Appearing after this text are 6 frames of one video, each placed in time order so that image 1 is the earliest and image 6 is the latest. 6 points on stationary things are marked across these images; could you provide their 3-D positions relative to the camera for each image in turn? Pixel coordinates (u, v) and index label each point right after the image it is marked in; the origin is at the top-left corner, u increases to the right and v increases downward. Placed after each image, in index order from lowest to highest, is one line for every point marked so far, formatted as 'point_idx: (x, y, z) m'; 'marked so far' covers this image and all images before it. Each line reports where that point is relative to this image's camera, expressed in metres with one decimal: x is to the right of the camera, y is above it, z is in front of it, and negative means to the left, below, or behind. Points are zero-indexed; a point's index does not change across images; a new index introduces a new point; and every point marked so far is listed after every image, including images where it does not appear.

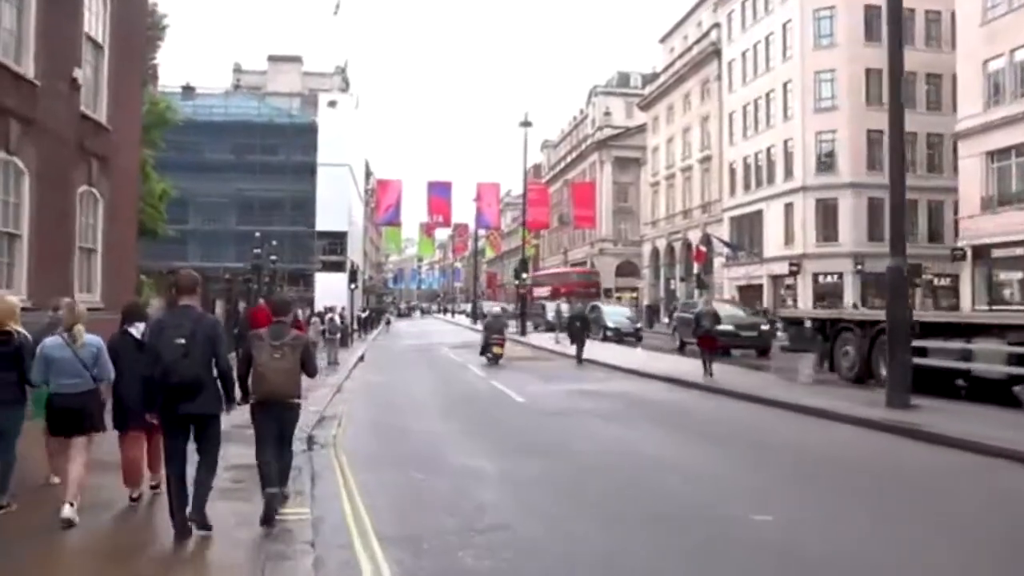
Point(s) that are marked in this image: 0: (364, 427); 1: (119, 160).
0: (-2.1, -2.0, +13.8) m
1: (-7.2, +2.3, +17.6) m
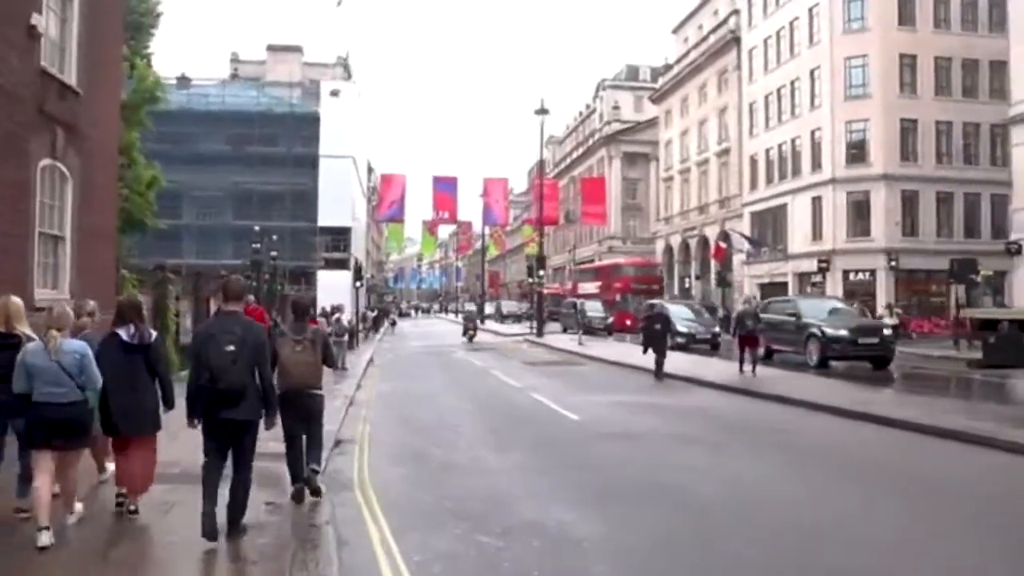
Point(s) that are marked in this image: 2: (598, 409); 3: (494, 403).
0: (-1.3, -1.9, +11.1) m
1: (-6.4, +2.4, +14.9) m
2: (+1.5, -2.1, +16.7) m
3: (-0.3, -2.1, +17.4) m
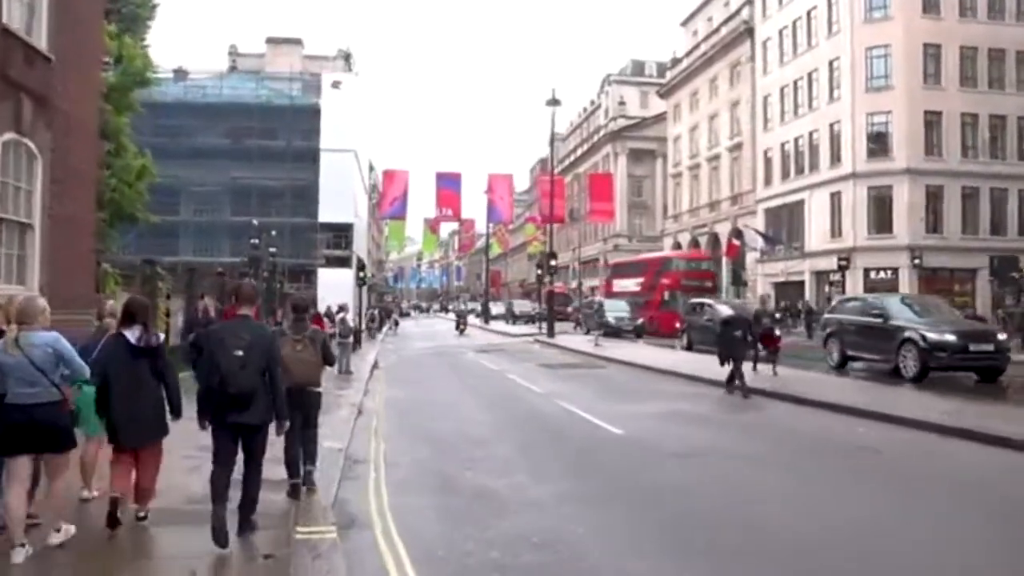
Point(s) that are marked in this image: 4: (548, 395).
0: (-0.9, -1.9, +9.3) m
1: (-6.0, +2.4, +13.1) m
2: (+2.0, -2.0, +14.9) m
3: (+0.1, -2.0, +15.6) m
4: (+0.7, -2.0, +18.1) m
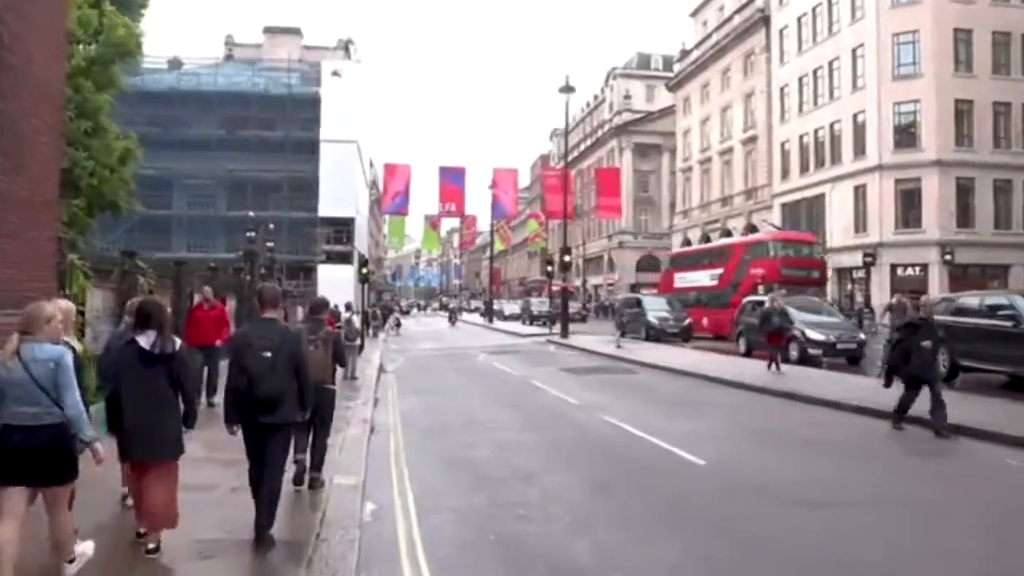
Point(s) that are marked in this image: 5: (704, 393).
0: (-0.4, -1.8, +7.1) m
1: (-5.5, +2.5, +10.8) m
2: (+2.5, -2.0, +12.7) m
3: (+0.6, -2.0, +13.3) m
4: (+1.2, -2.0, +15.9) m
5: (+3.8, -2.1, +19.6) m
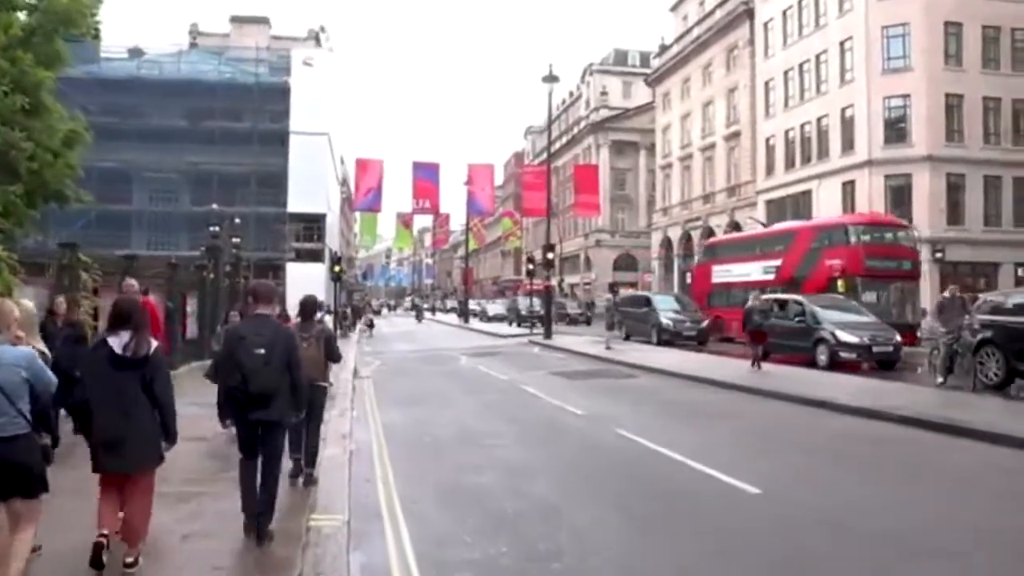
0: (-0.1, -1.8, +5.3) m
1: (-5.4, +2.5, +8.9) m
2: (+2.6, -1.9, +11.0) m
3: (+0.7, -1.9, +11.6) m
4: (+1.1, -1.9, +14.2) m
5: (+3.6, -2.0, +17.9) m
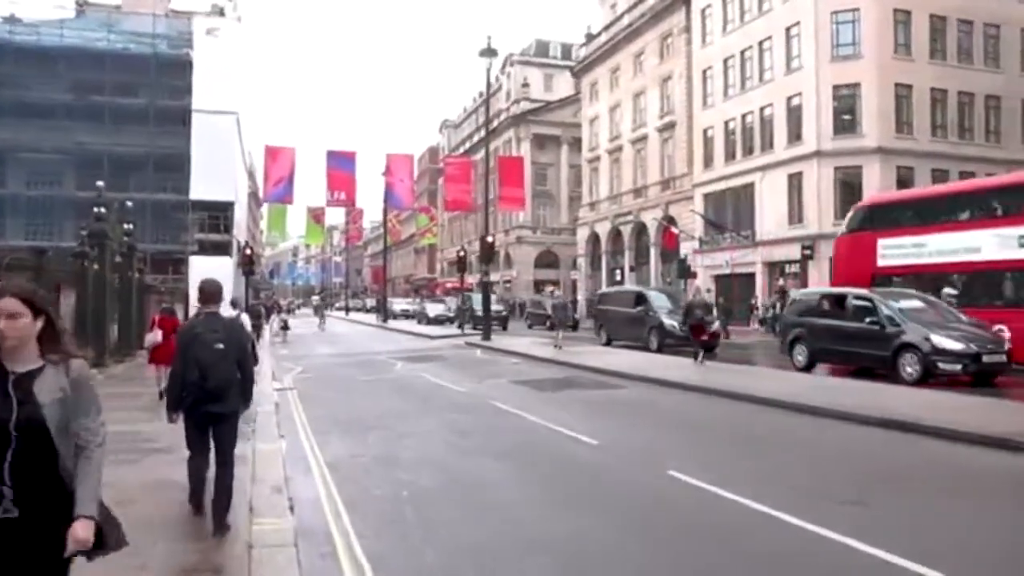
0: (+0.6, -1.7, +1.7) m
1: (-4.9, +2.7, +4.8) m
2: (+2.7, -1.8, +7.7) m
3: (+0.8, -1.8, +8.1) m
4: (+1.0, -1.8, +10.7) m
5: (+3.1, -1.9, +14.7) m
